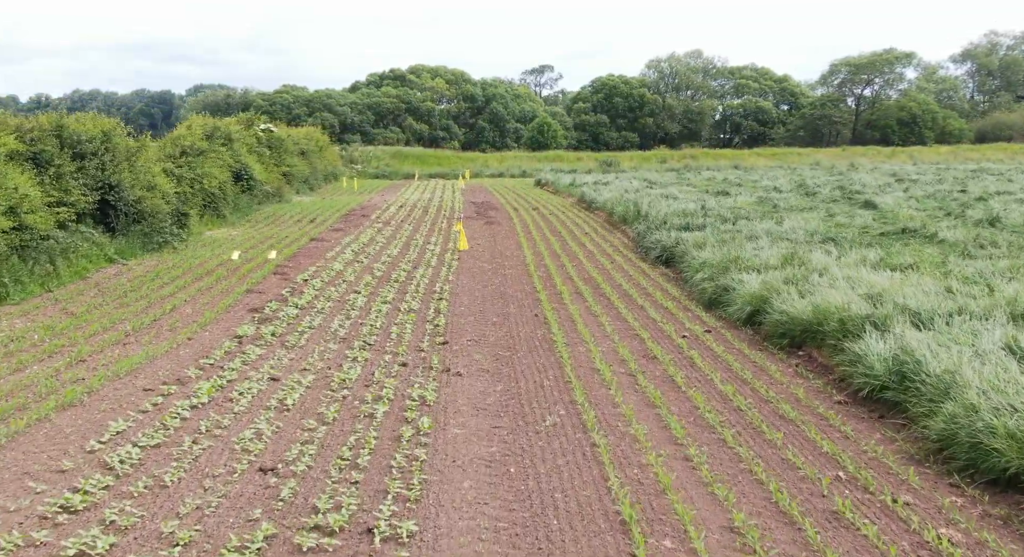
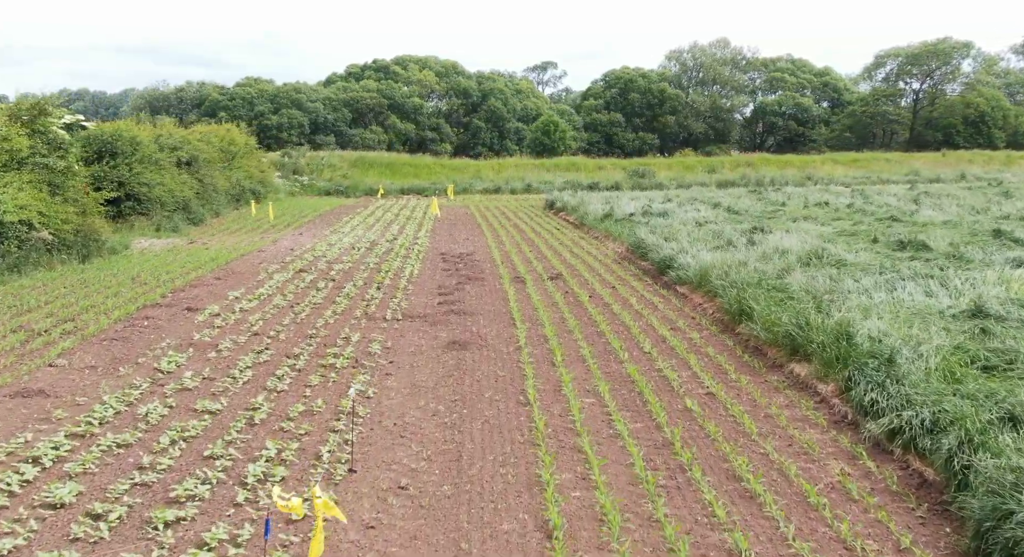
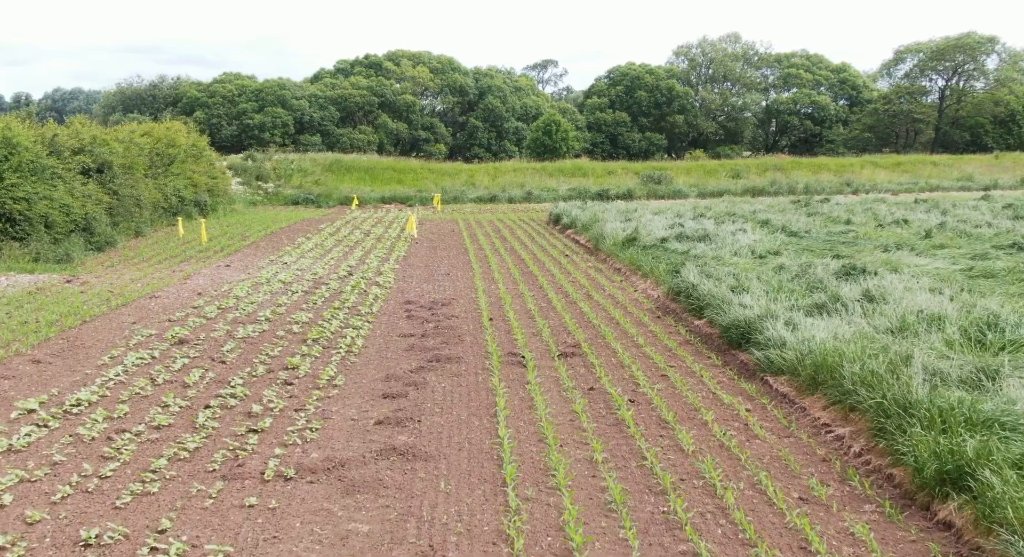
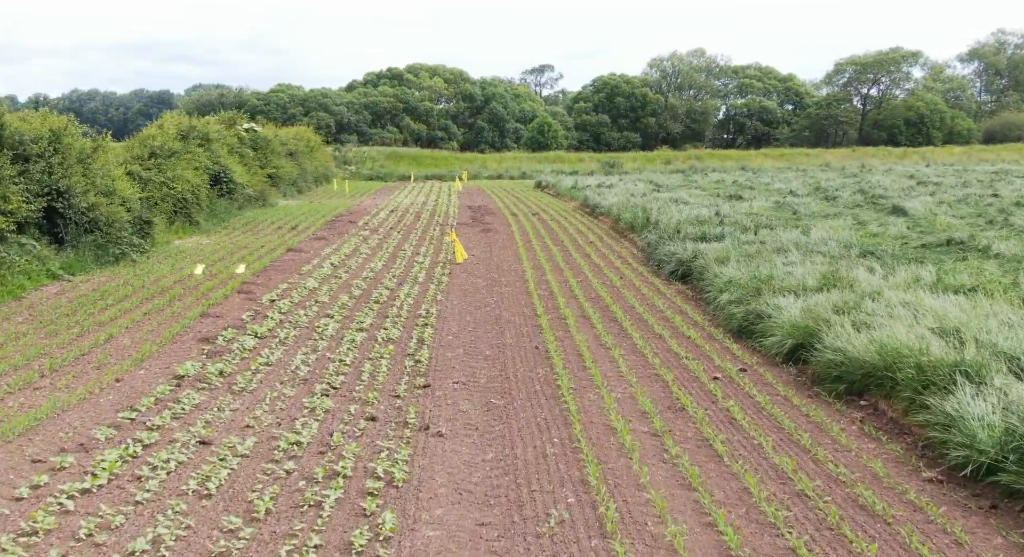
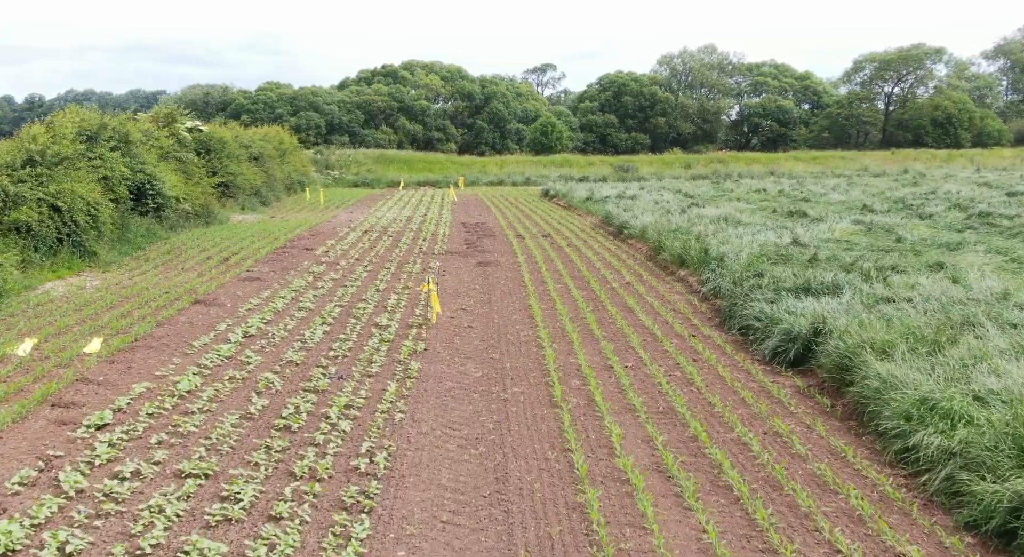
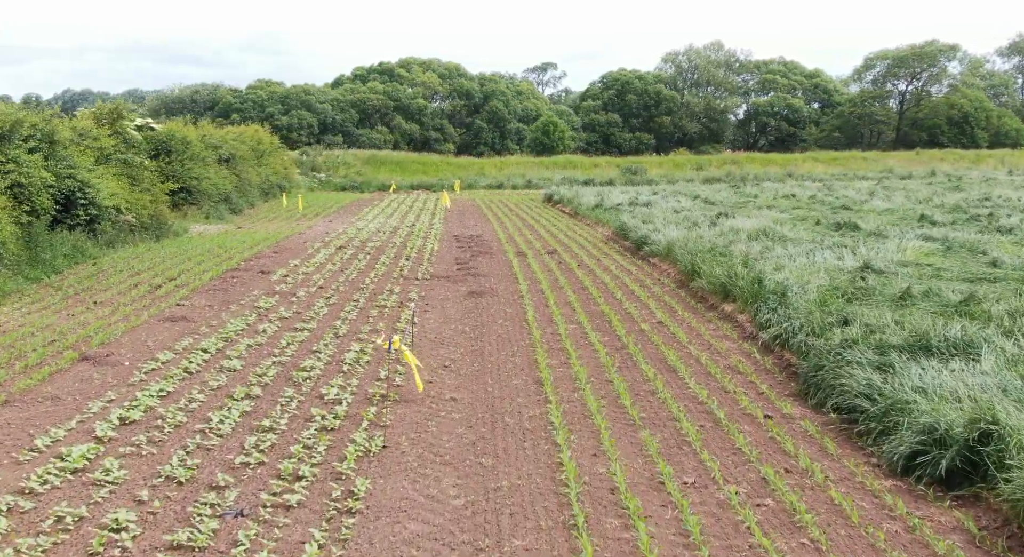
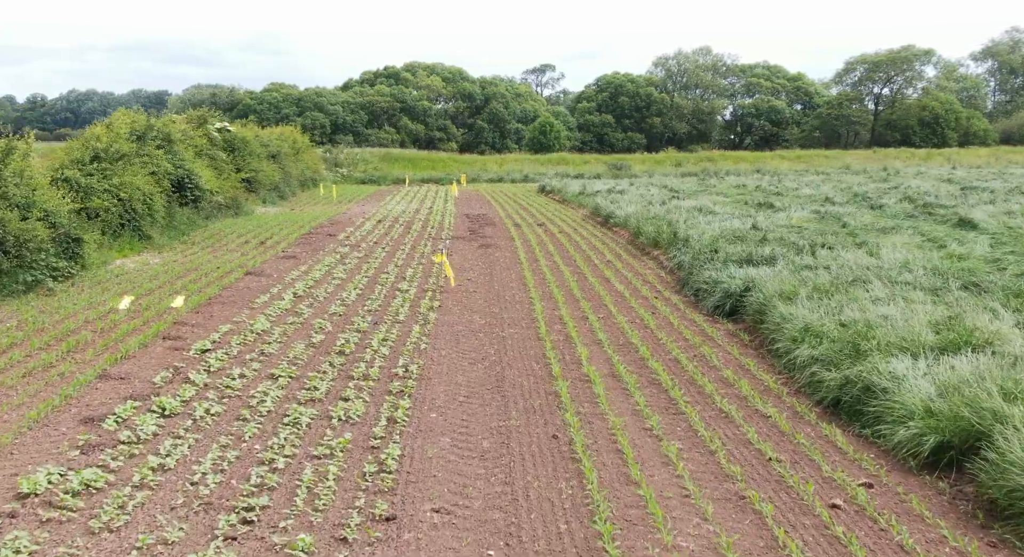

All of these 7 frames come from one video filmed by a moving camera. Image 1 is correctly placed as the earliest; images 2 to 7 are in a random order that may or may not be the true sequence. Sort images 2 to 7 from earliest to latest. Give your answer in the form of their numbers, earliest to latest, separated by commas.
4, 7, 5, 6, 2, 3
